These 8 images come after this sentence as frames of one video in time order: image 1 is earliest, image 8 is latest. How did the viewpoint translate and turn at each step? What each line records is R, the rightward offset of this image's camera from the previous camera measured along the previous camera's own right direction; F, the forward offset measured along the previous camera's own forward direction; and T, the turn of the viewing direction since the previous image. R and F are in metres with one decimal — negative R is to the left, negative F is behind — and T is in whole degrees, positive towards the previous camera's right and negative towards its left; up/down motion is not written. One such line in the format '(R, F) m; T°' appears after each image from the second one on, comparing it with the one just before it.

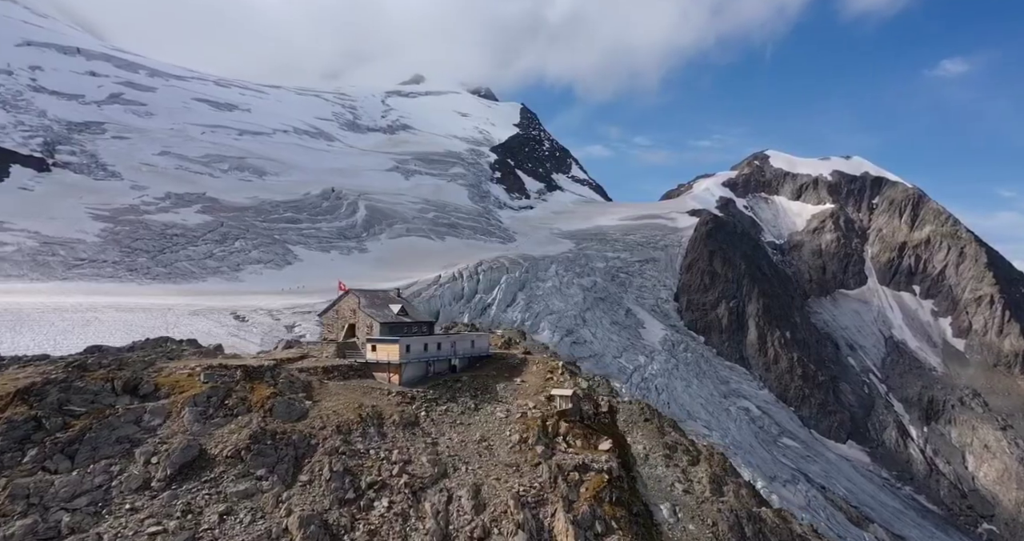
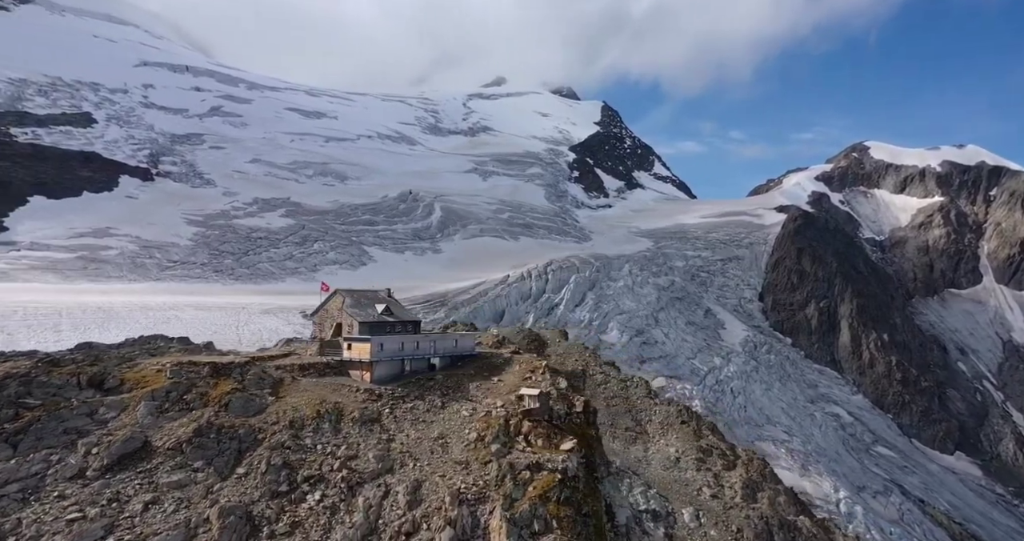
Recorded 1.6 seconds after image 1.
(+2.0, +0.3) m; -5°
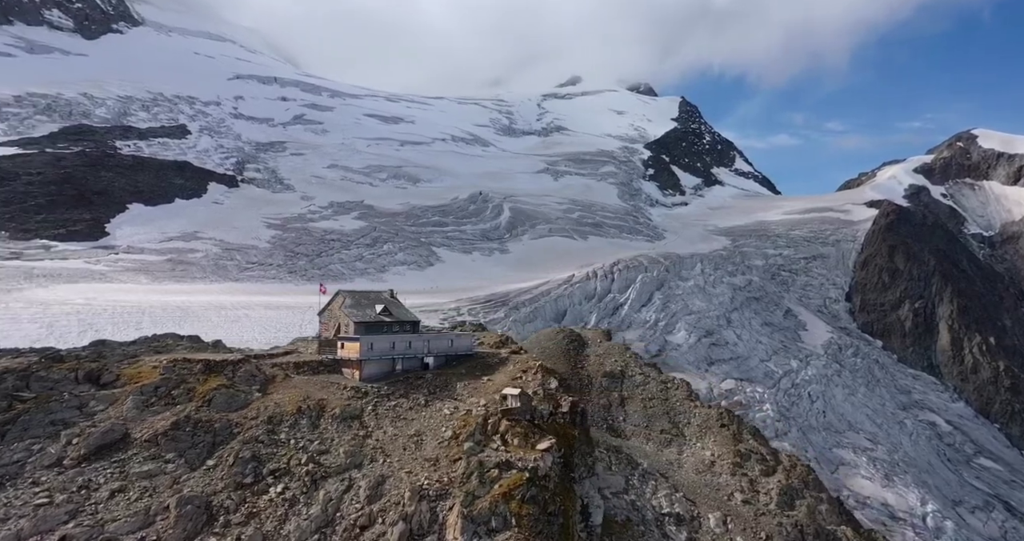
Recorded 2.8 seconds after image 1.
(+1.6, +0.1) m; -5°
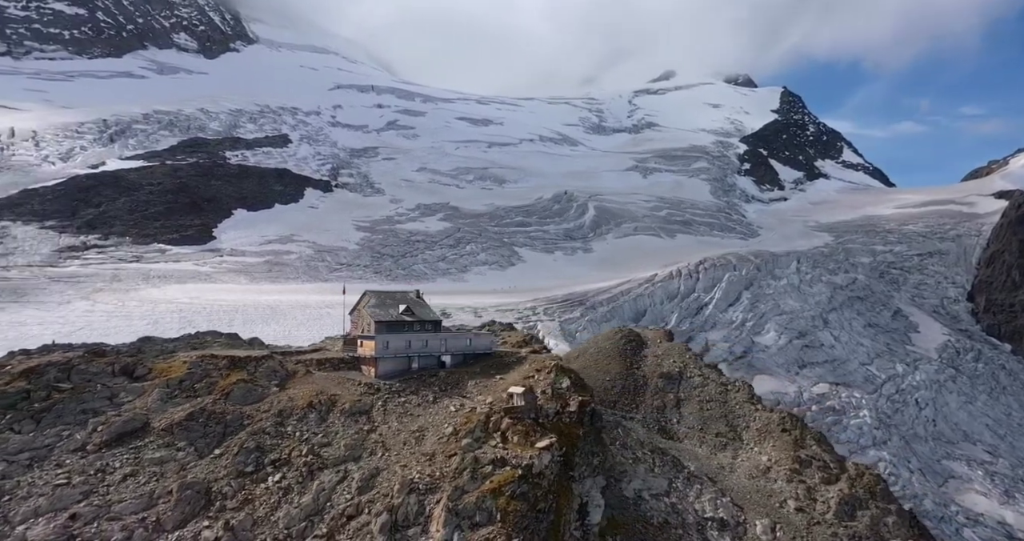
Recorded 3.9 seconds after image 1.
(+1.4, +0.1) m; -6°
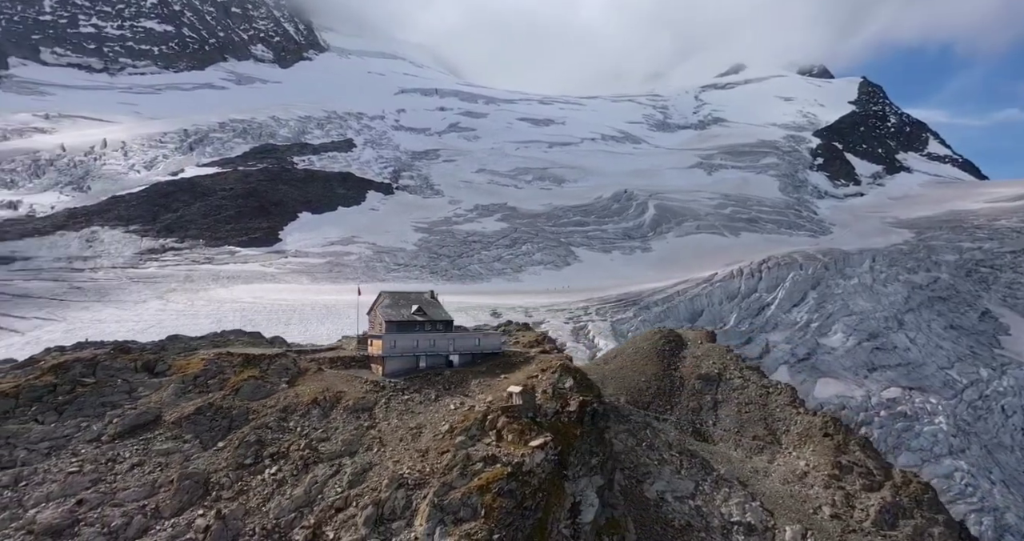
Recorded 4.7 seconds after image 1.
(+1.0, -0.1) m; -4°
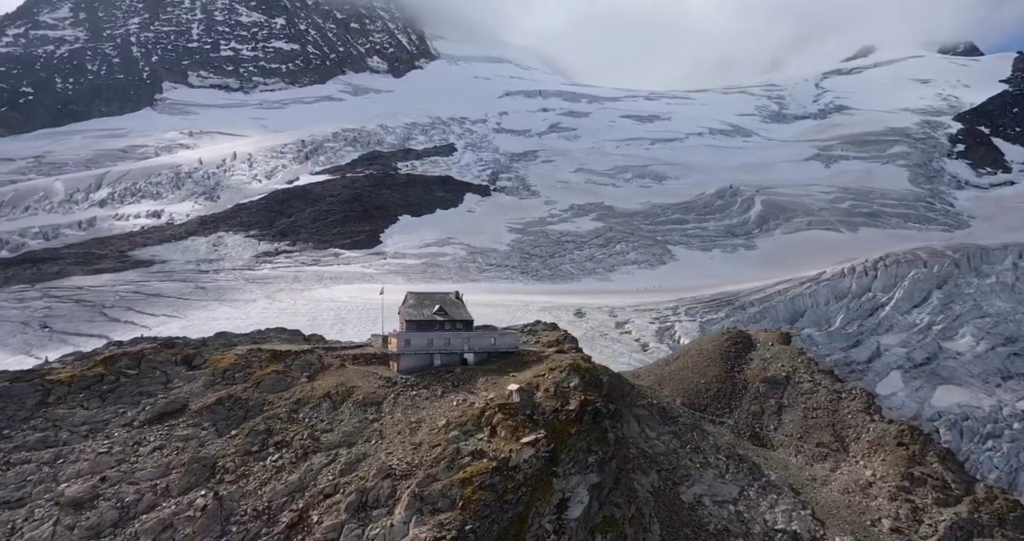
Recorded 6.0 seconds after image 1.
(+1.6, -0.2) m; -7°
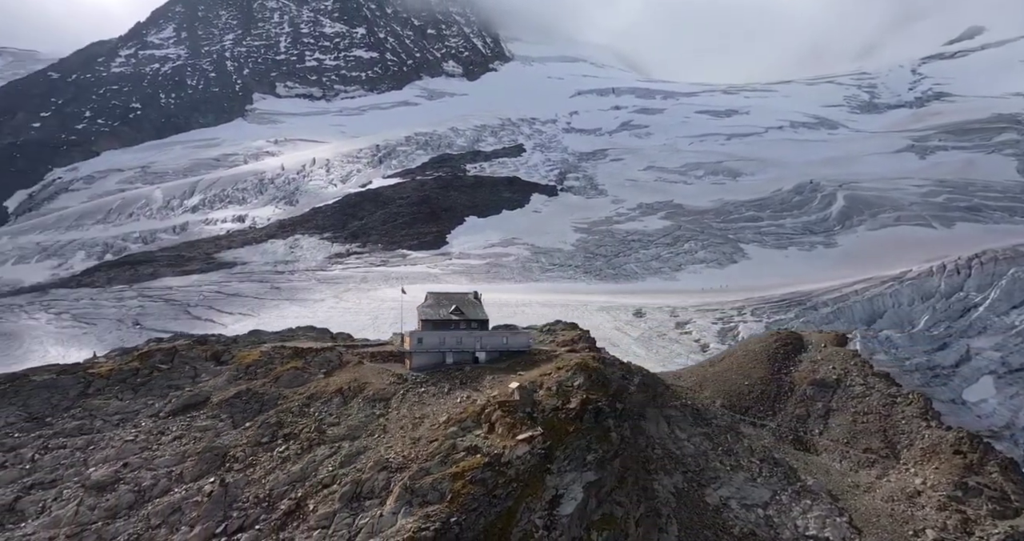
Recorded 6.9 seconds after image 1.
(+1.1, -0.2) m; -5°
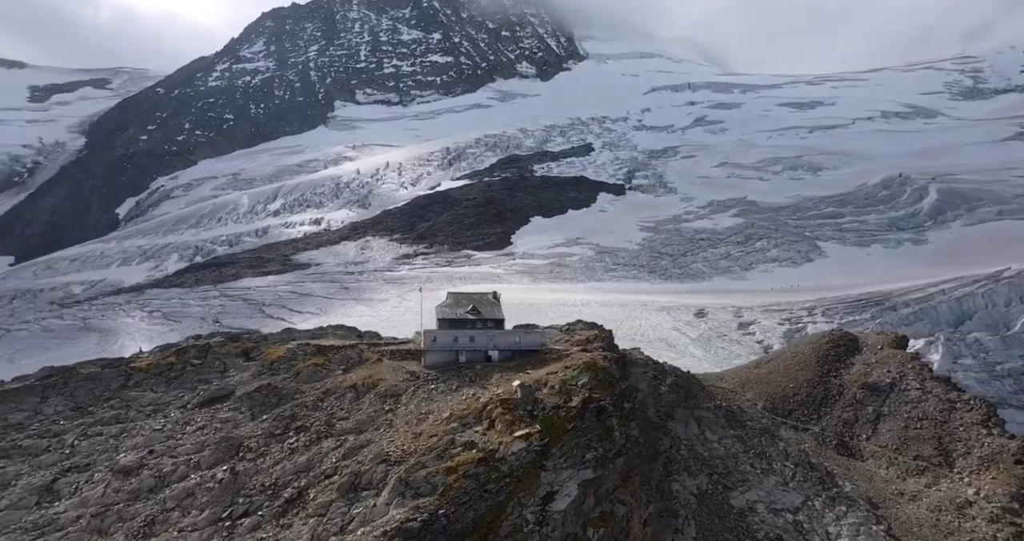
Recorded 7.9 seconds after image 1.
(+1.1, -0.3) m; -5°
